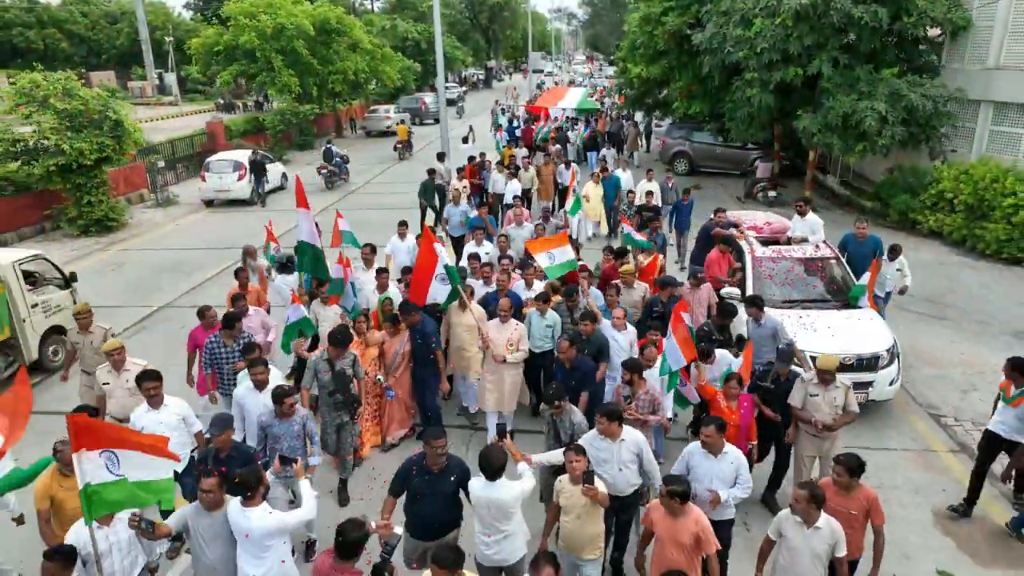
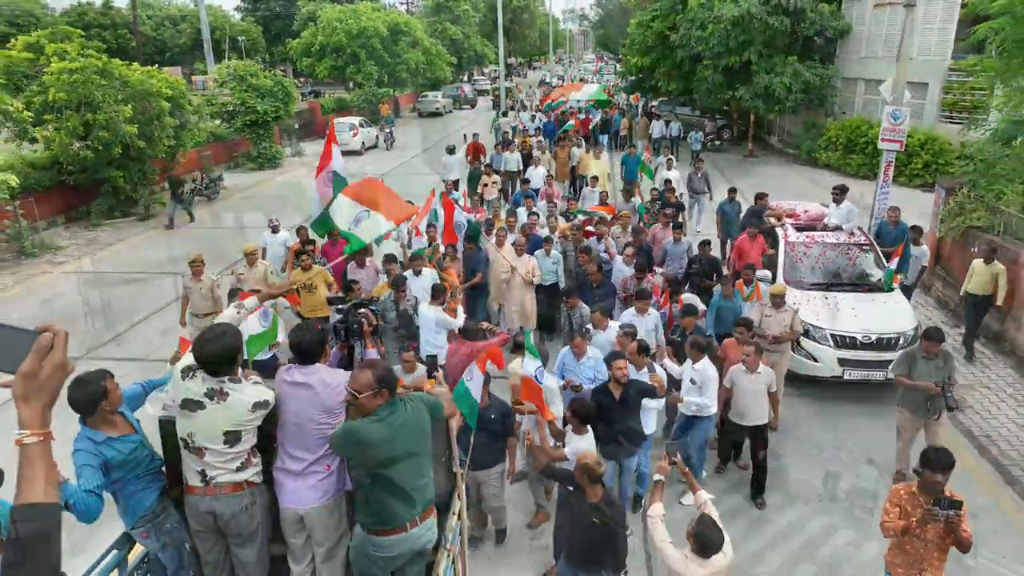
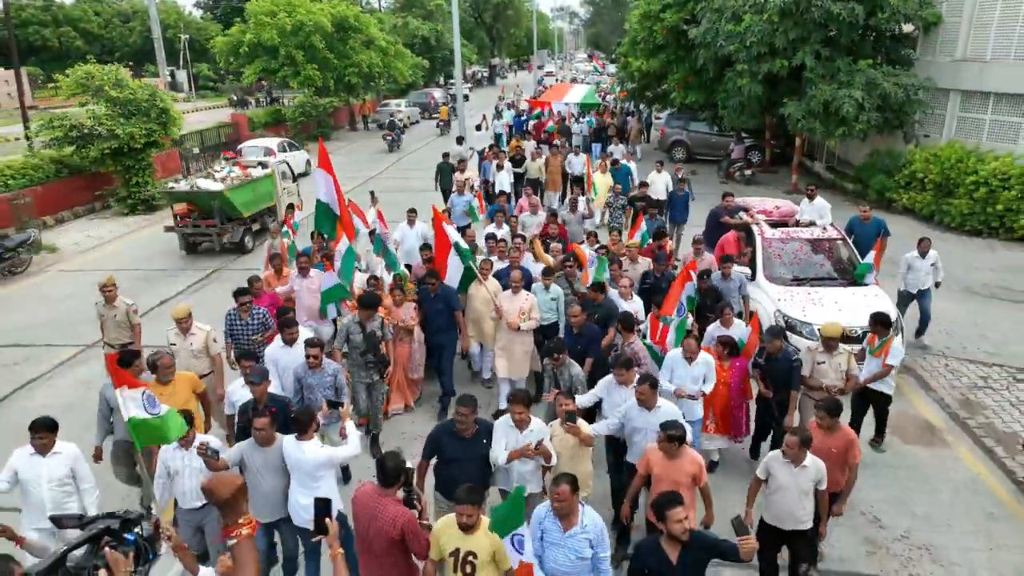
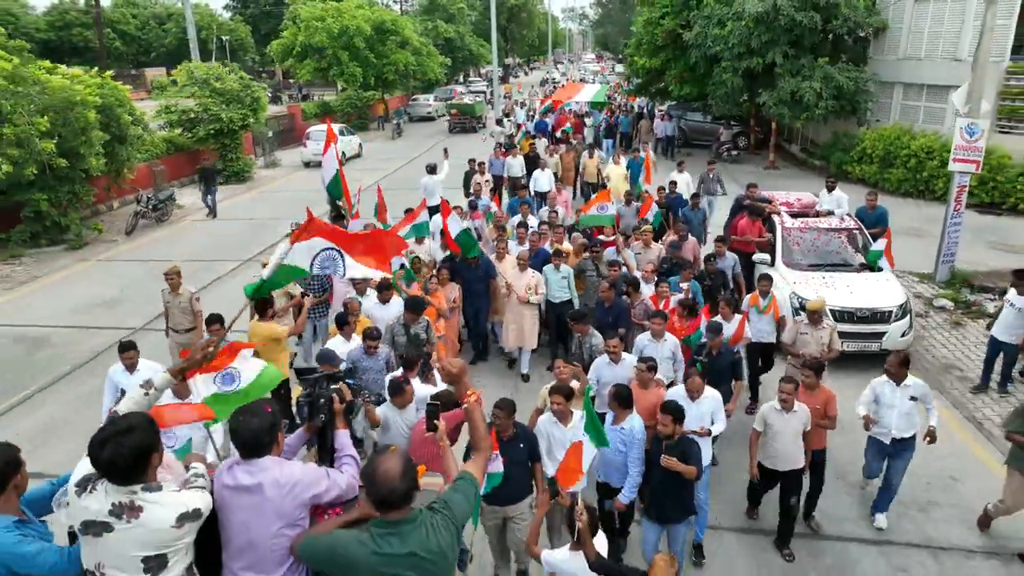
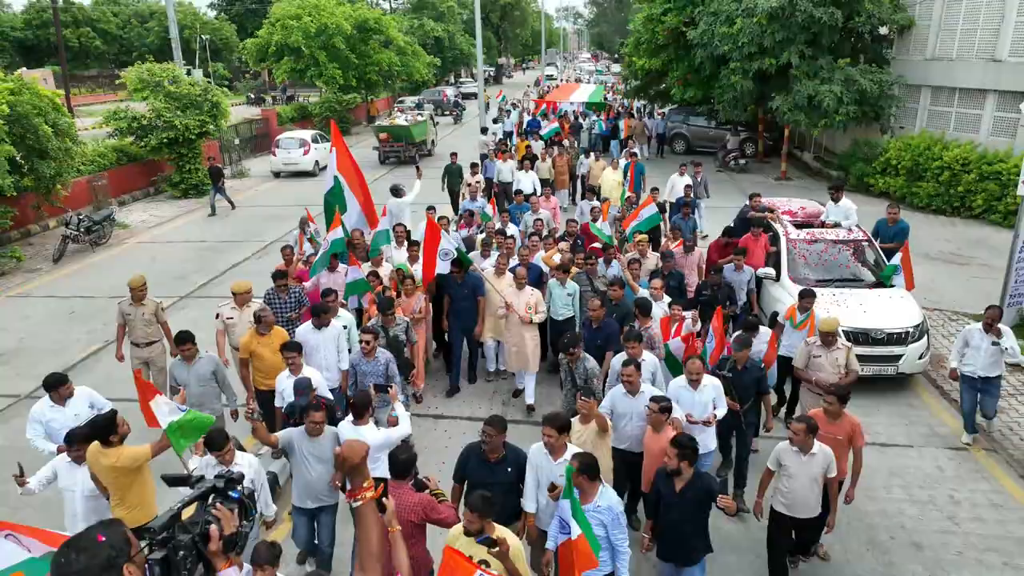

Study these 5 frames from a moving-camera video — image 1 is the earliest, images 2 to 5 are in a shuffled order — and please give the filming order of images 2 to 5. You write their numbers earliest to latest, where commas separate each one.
3, 5, 4, 2
